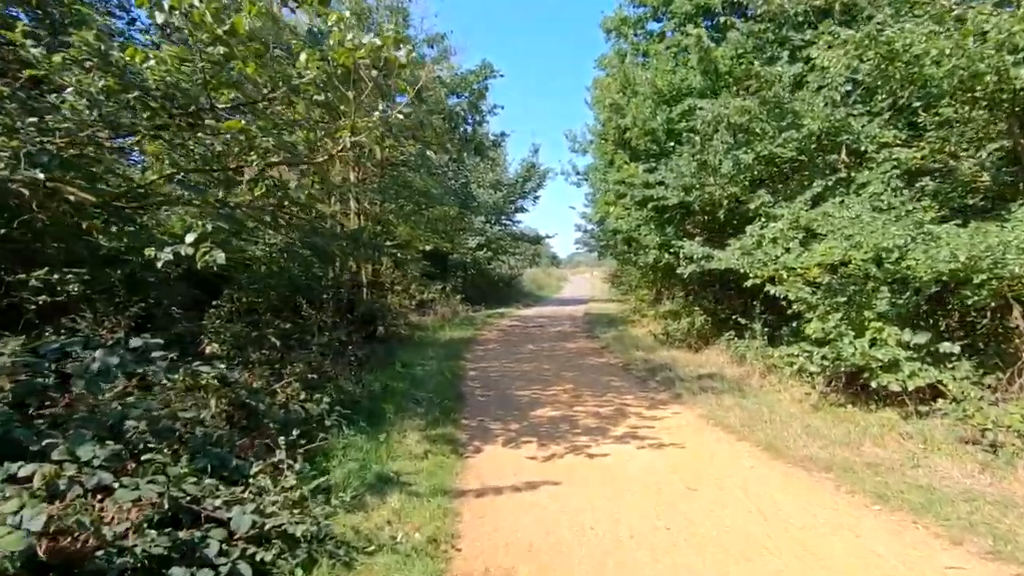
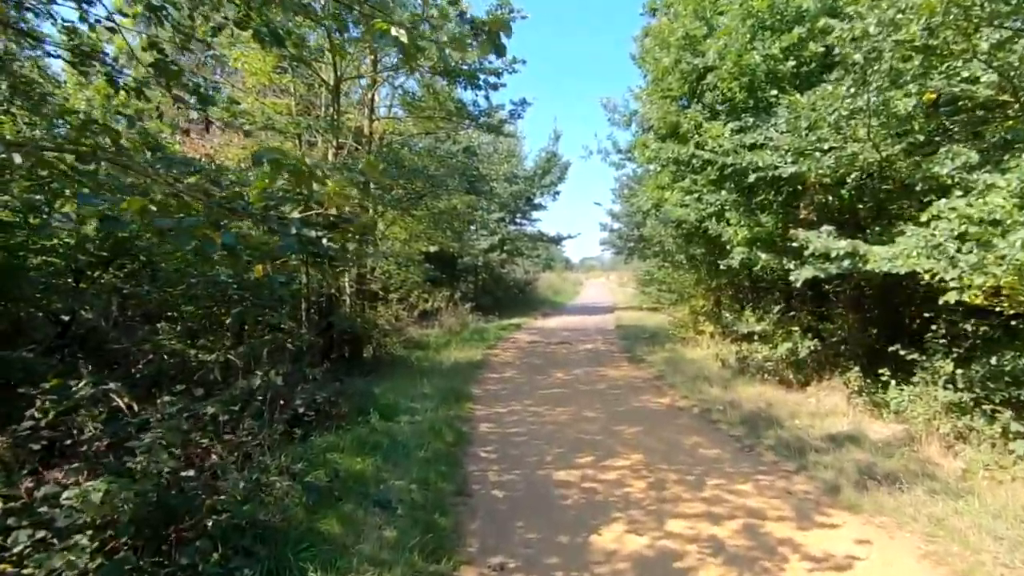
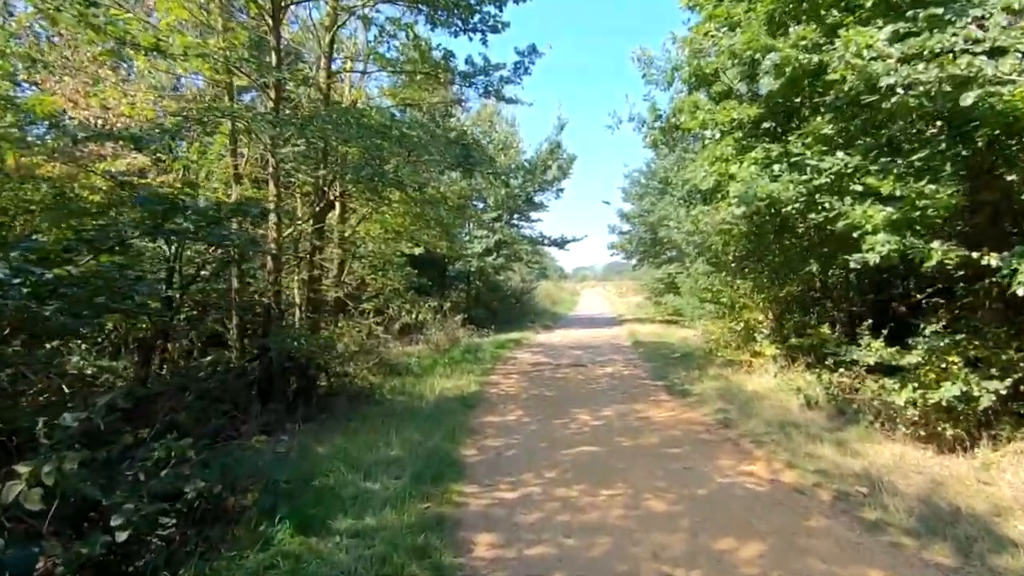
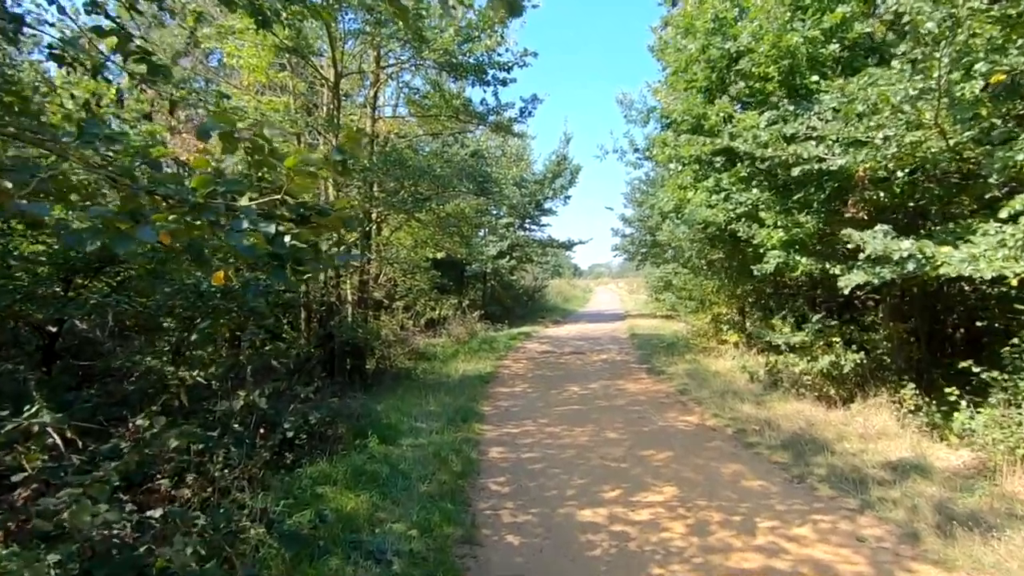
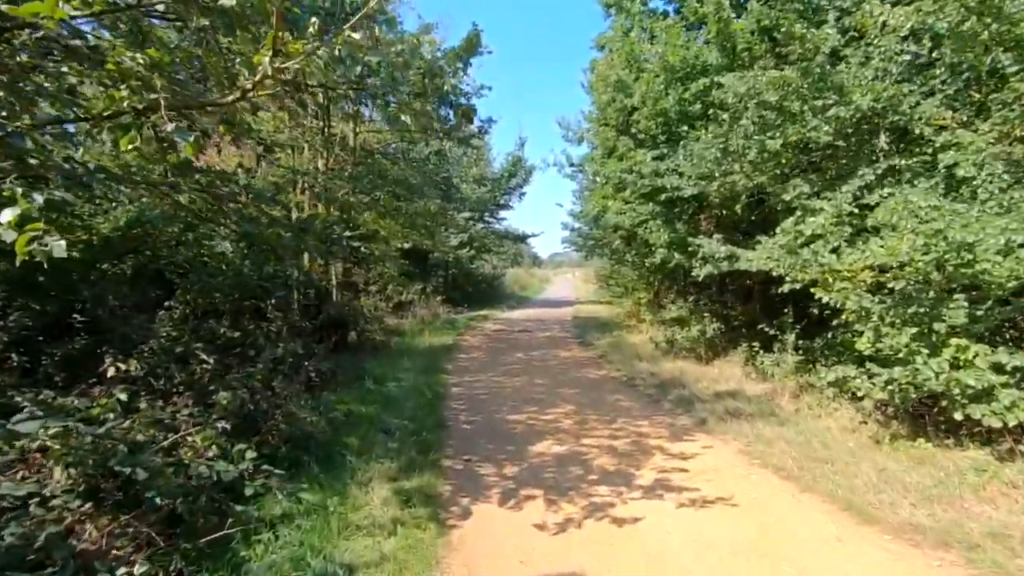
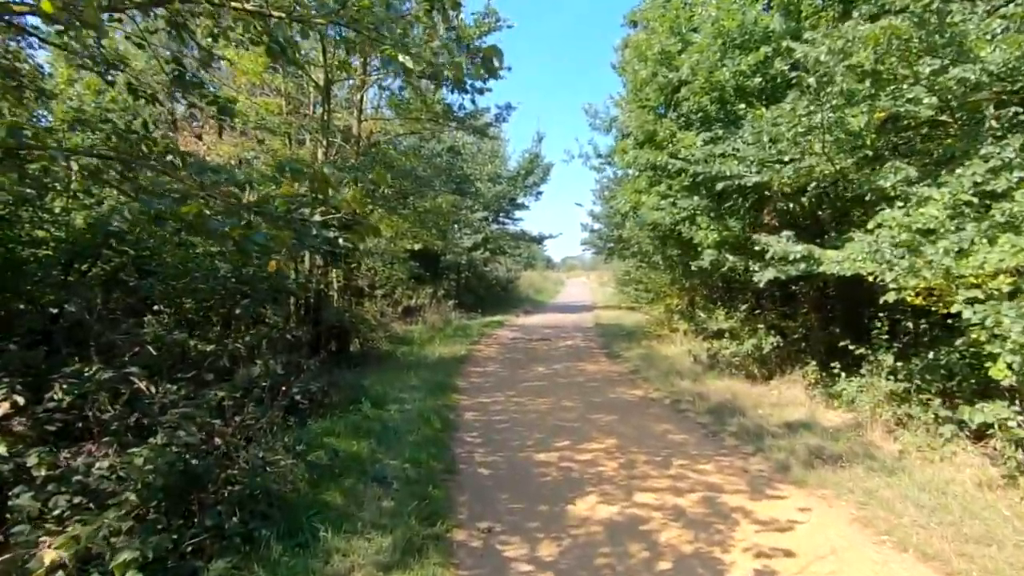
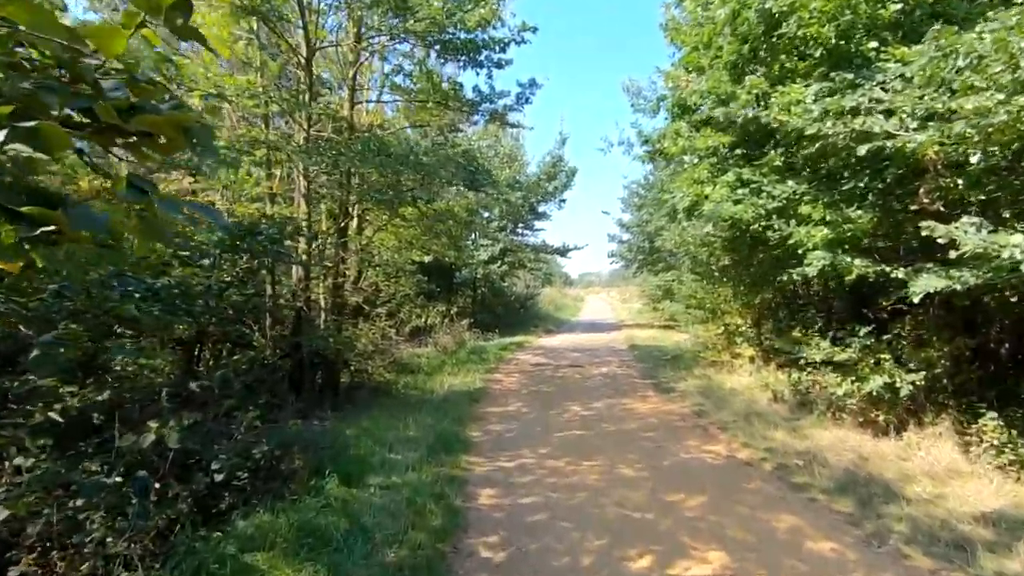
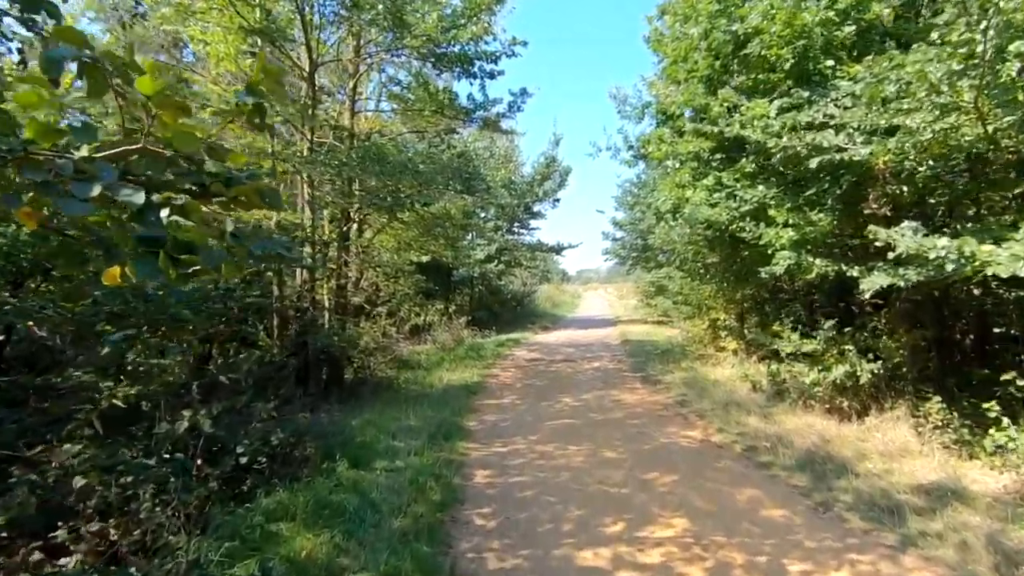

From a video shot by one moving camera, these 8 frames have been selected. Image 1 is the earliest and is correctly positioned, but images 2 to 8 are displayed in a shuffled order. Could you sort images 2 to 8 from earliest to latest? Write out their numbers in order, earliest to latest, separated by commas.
5, 6, 2, 4, 8, 7, 3
